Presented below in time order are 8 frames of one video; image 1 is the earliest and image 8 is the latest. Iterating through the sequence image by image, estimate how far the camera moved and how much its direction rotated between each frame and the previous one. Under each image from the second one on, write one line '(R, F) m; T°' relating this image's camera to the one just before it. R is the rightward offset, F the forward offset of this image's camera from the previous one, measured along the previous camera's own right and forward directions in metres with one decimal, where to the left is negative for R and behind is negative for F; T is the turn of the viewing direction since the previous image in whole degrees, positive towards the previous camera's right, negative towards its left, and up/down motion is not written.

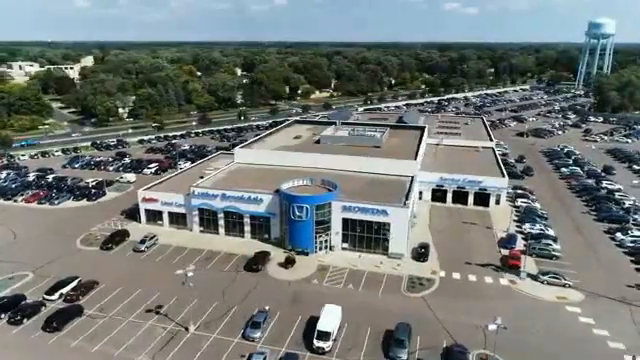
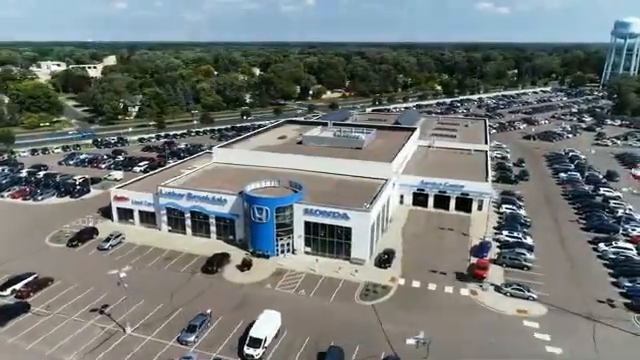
(+5.8, +1.1) m; -3°
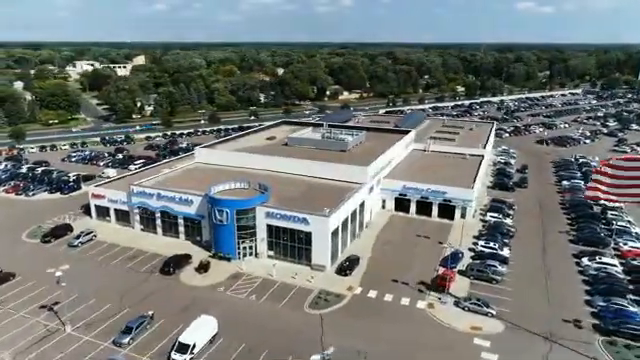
(+6.1, +1.2) m; -4°
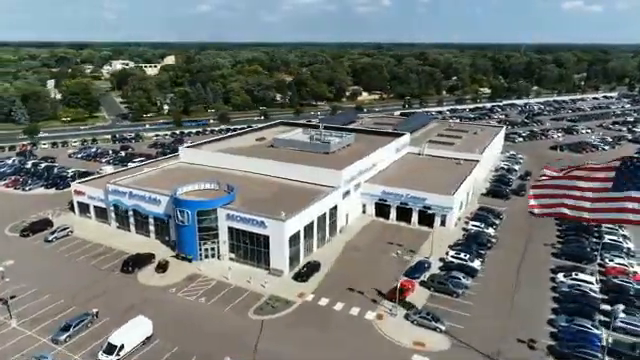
(+6.3, +1.1) m; -4°
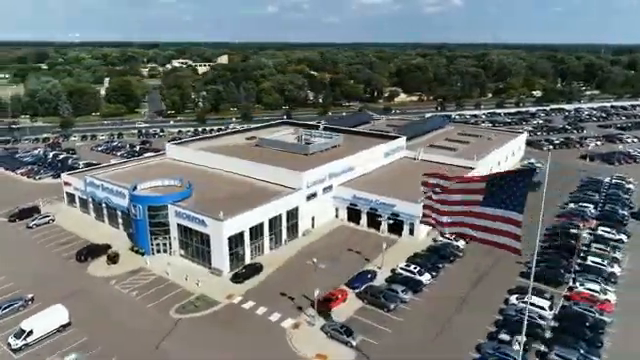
(+9.7, +1.6) m; -8°
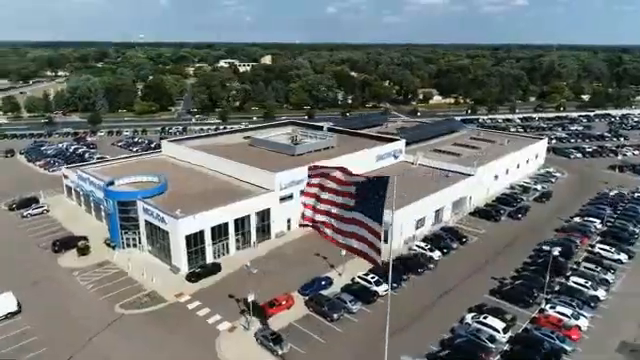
(+7.4, +1.4) m; -6°
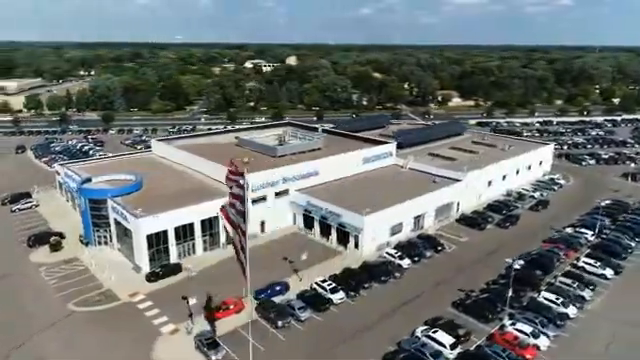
(+5.7, +1.1) m; -4°
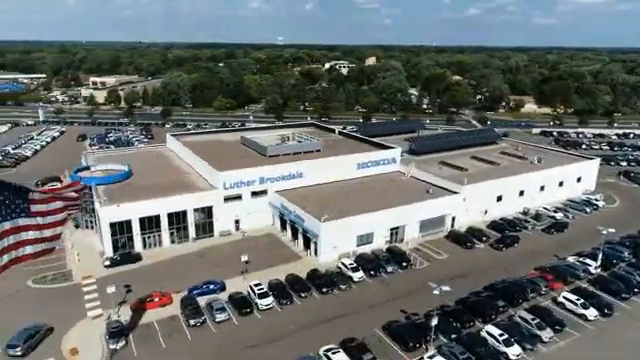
(+11.3, +2.3) m; -12°
